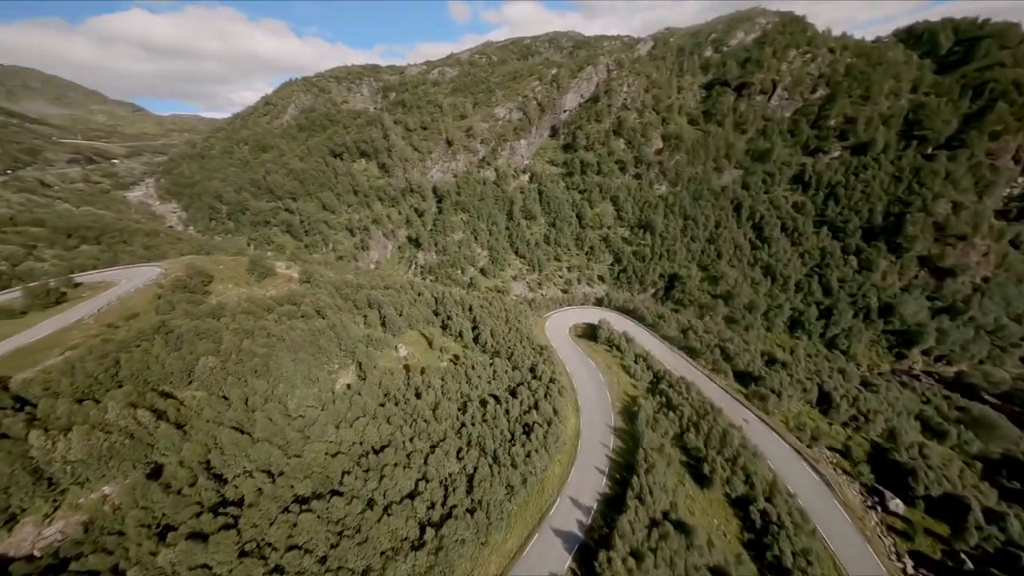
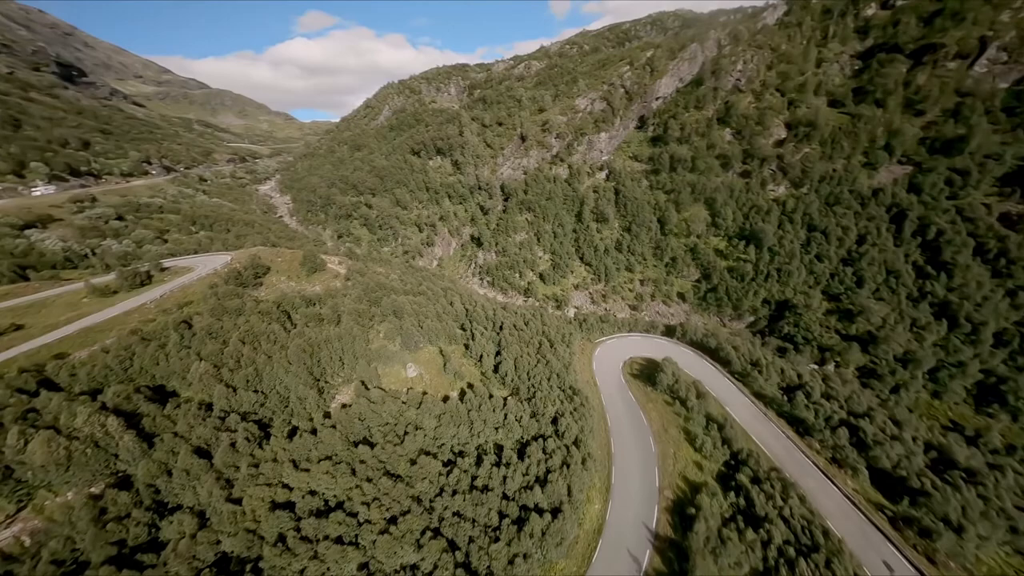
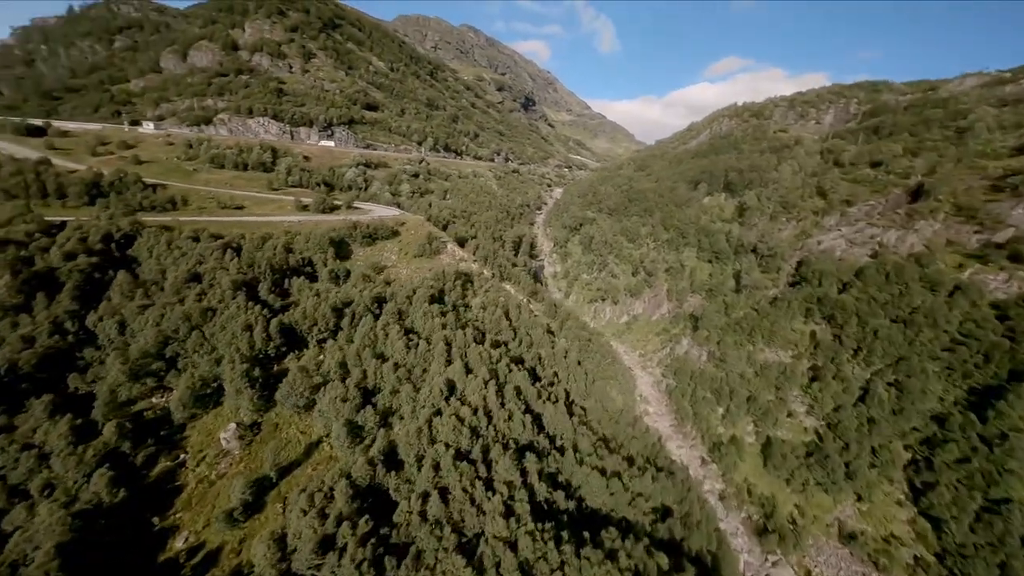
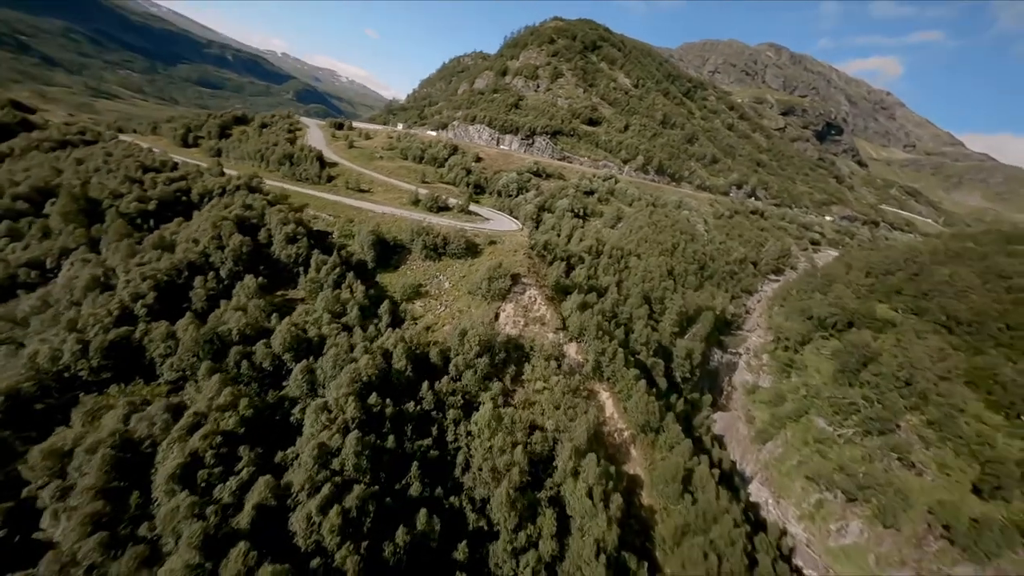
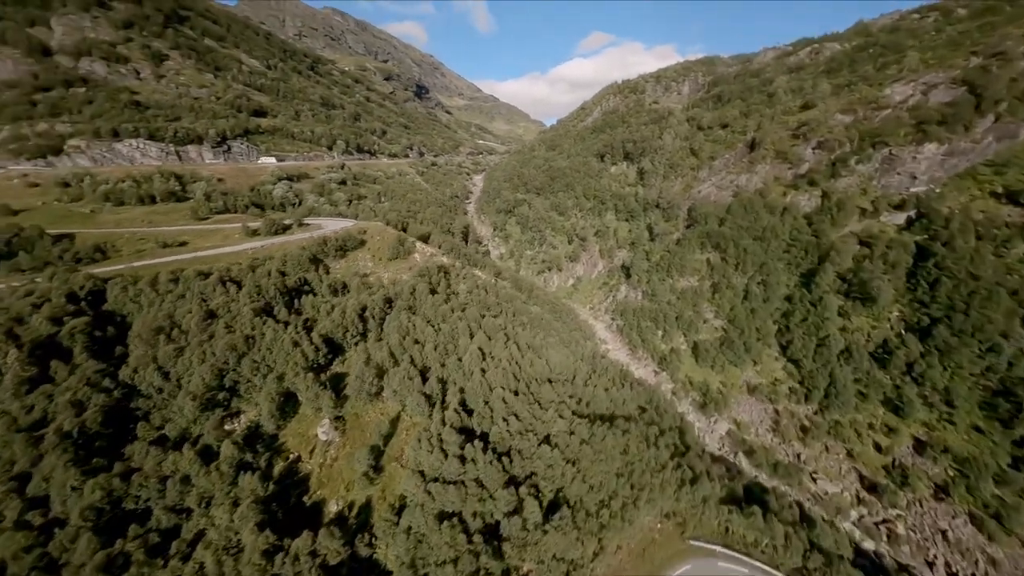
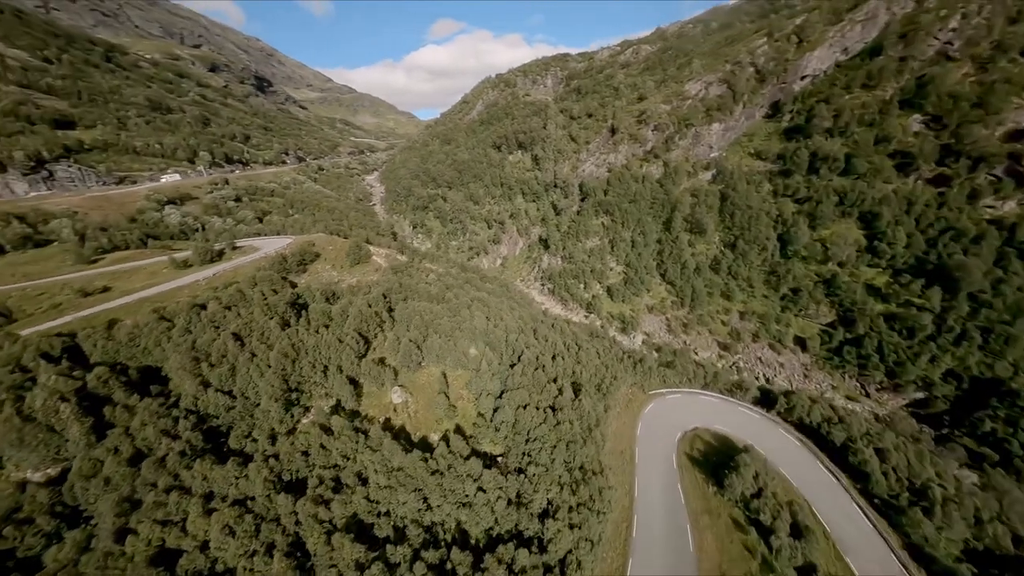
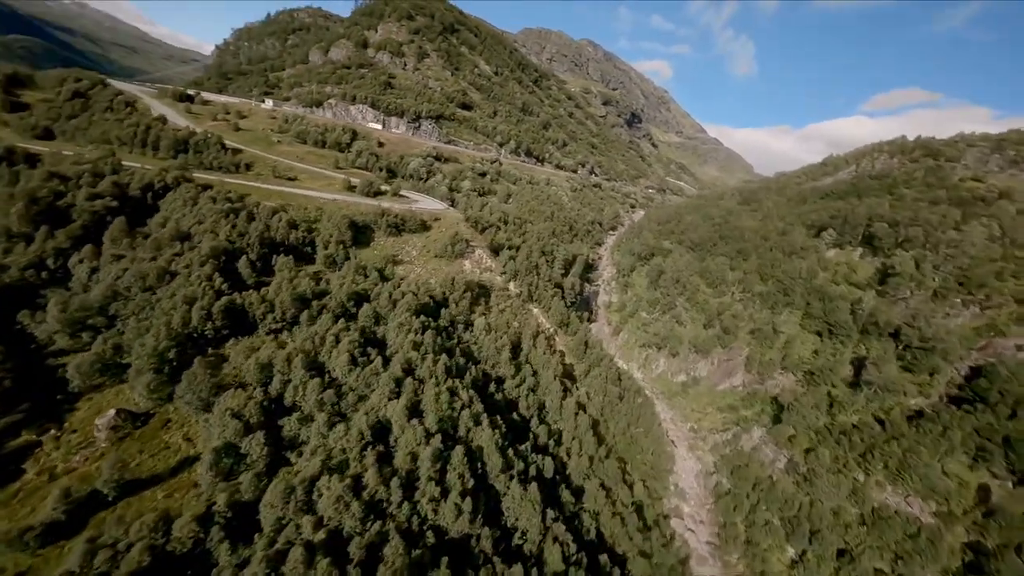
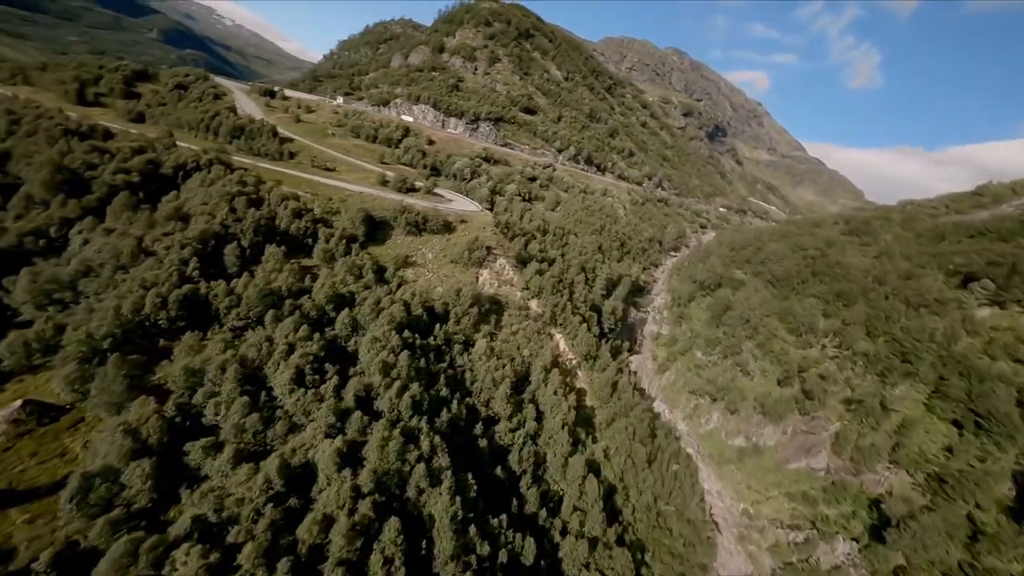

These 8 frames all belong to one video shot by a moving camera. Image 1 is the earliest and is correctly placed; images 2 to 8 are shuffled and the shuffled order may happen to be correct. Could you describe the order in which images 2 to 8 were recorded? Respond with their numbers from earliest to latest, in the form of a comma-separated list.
2, 6, 5, 3, 7, 8, 4
